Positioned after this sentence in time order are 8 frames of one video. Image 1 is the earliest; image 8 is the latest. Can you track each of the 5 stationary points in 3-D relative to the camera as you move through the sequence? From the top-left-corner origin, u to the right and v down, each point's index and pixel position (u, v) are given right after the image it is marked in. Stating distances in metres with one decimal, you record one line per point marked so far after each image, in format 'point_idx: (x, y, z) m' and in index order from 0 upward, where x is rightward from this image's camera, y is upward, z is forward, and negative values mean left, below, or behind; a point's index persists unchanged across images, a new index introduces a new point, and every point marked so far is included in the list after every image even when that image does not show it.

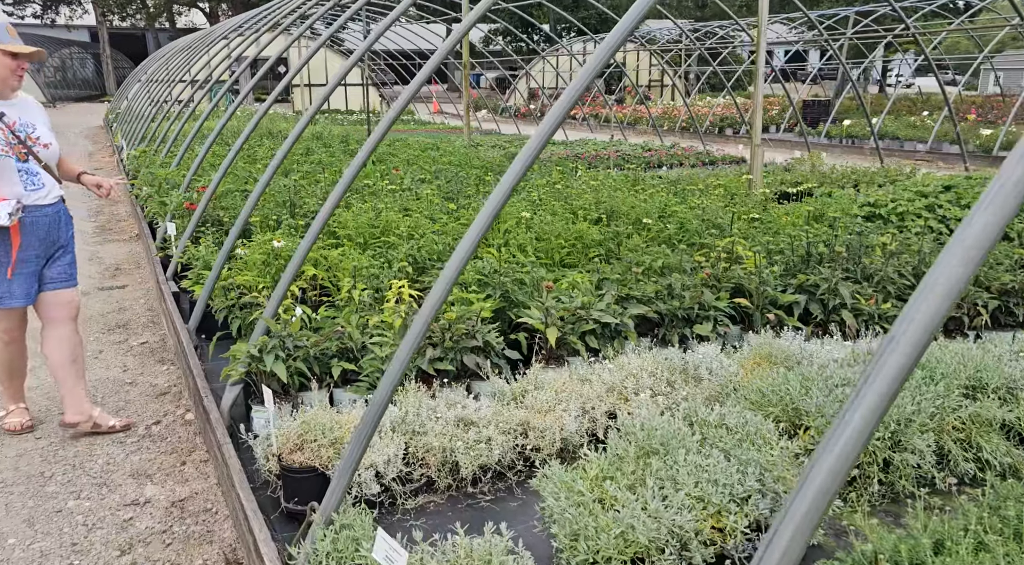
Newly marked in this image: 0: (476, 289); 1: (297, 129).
0: (-0.2, 0.0, +4.6) m
1: (-1.3, +0.9, +5.1) m
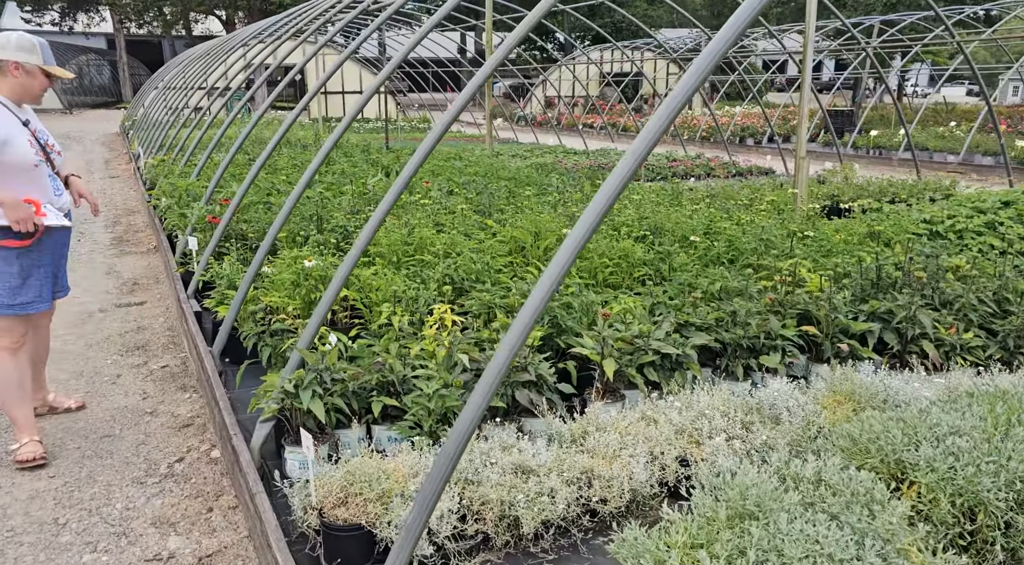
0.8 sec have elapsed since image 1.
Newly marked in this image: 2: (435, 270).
0: (0.0, -0.2, +4.3) m
1: (-1.1, +0.8, +4.8) m
2: (-0.5, +0.1, +5.1) m
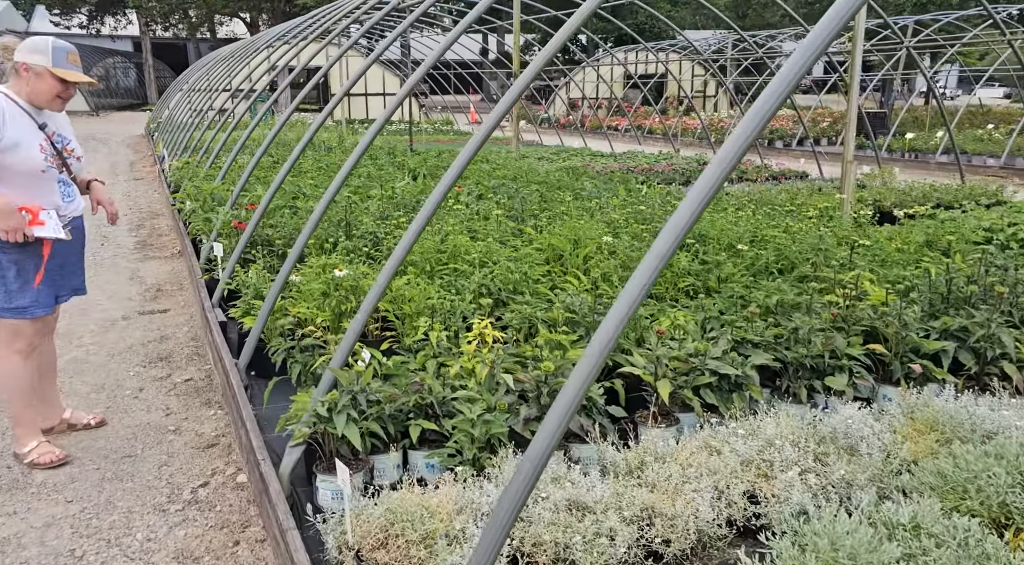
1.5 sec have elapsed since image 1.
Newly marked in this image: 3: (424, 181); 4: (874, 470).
0: (+0.3, -0.2, +4.0) m
1: (-0.8, +0.8, +4.6) m
2: (-0.2, 0.0, +4.9) m
3: (-1.0, +1.1, +9.3) m
4: (+1.3, -0.6, +2.9) m
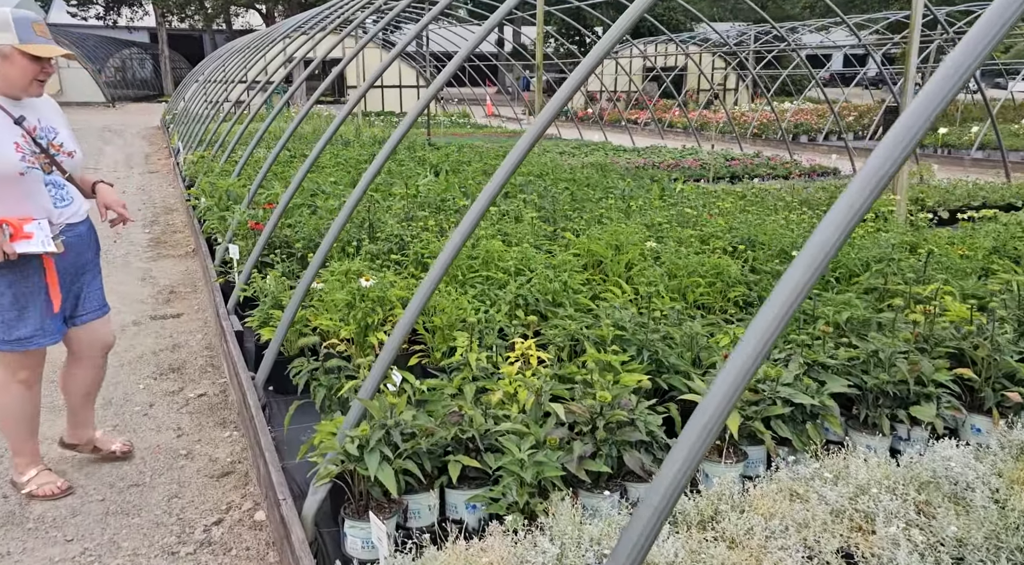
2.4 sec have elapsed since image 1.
0: (+0.5, -0.3, +3.7) m
1: (-0.6, +0.7, +4.2) m
2: (0.0, 0.0, +4.5) m
3: (-0.7, +1.1, +8.9) m
4: (+1.4, -0.7, +2.5) m
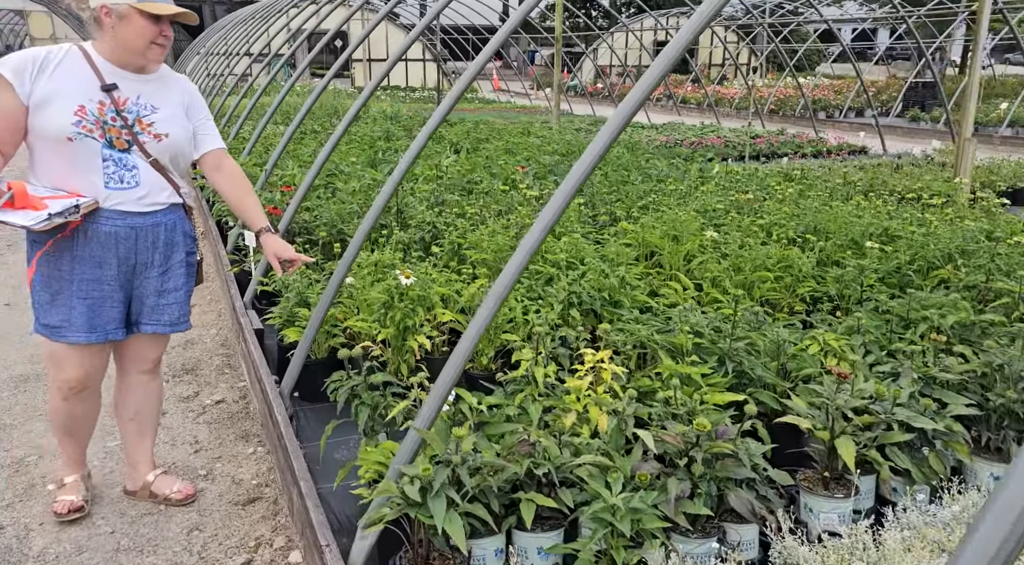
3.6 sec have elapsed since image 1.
0: (+0.7, -0.3, +3.2) m
1: (-0.4, +0.7, +3.8) m
2: (+0.2, 0.0, +4.0) m
3: (-0.4, +1.3, +8.4) m
4: (+1.7, -0.8, +2.0) m
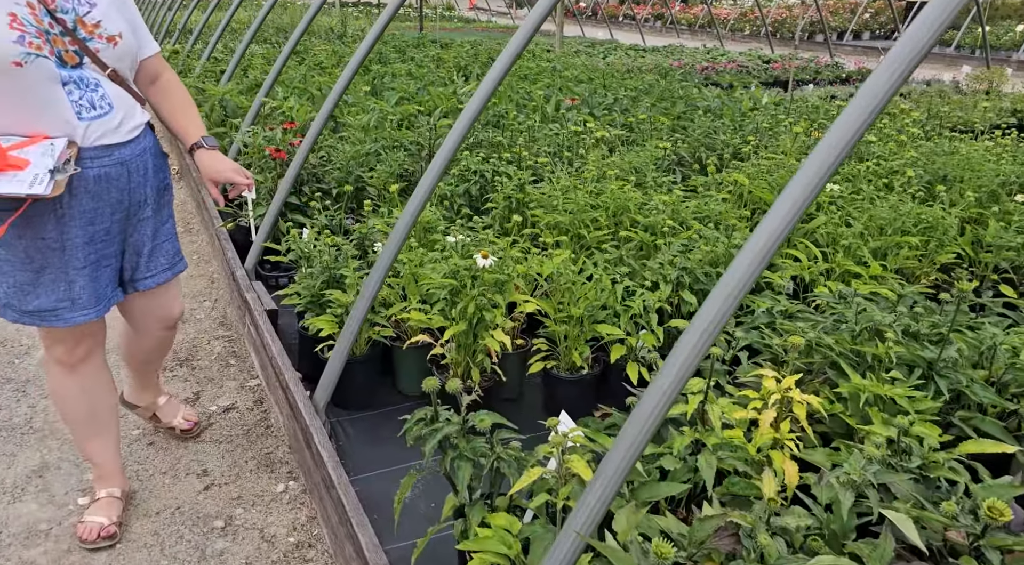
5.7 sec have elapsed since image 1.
0: (+1.1, -0.3, +2.4) m
1: (0.0, +0.8, +2.8) m
2: (+0.6, +0.1, +3.1) m
3: (-0.2, +1.8, +7.4) m
4: (+2.1, -0.8, +1.3) m
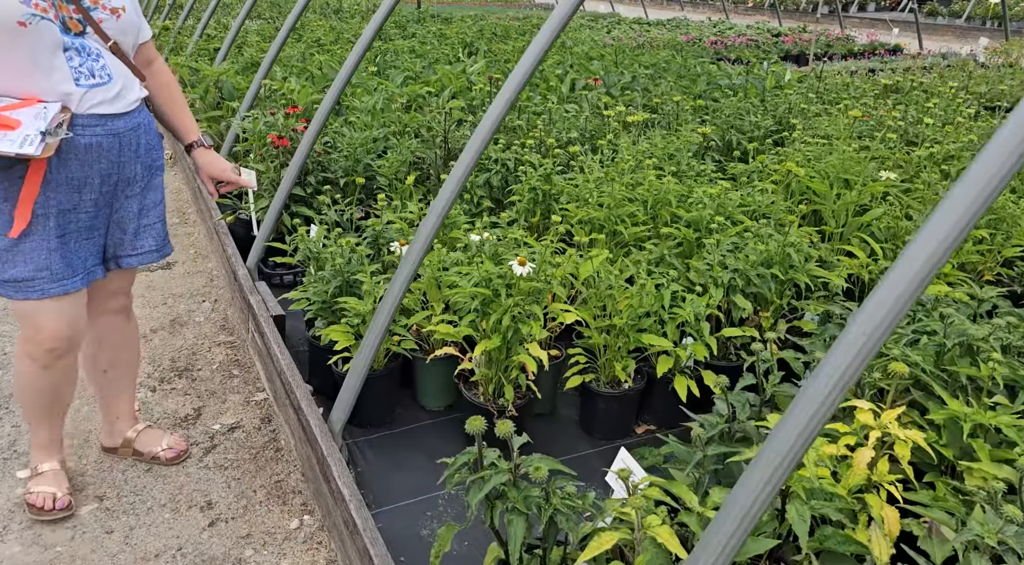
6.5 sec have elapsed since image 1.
0: (+1.2, -0.3, +2.1) m
1: (+0.1, +0.8, +2.5) m
2: (+0.7, +0.1, +2.8) m
3: (-0.2, +1.9, +7.0) m
4: (+2.2, -0.9, +1.0) m
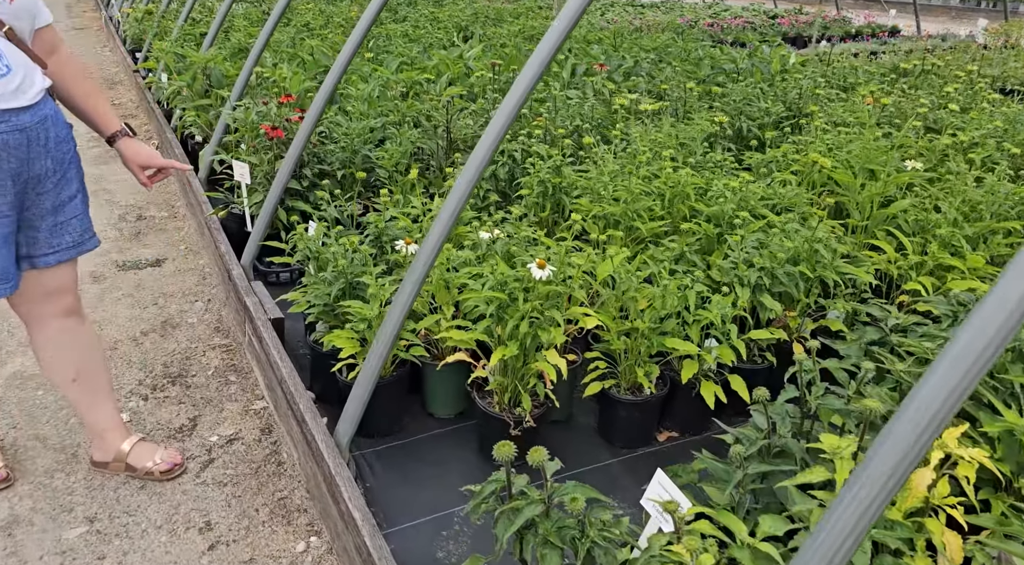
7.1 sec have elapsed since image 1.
0: (+1.3, -0.3, +1.9) m
1: (+0.1, +0.8, +2.3) m
2: (+0.7, +0.1, +2.7) m
3: (-0.2, +1.9, +6.8) m
4: (+2.3, -0.9, +0.9) m
